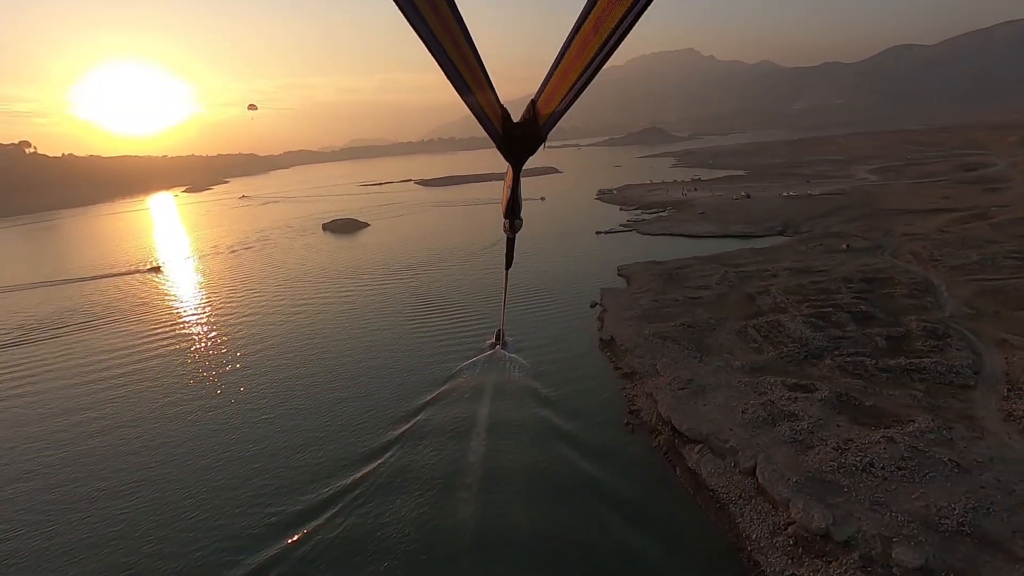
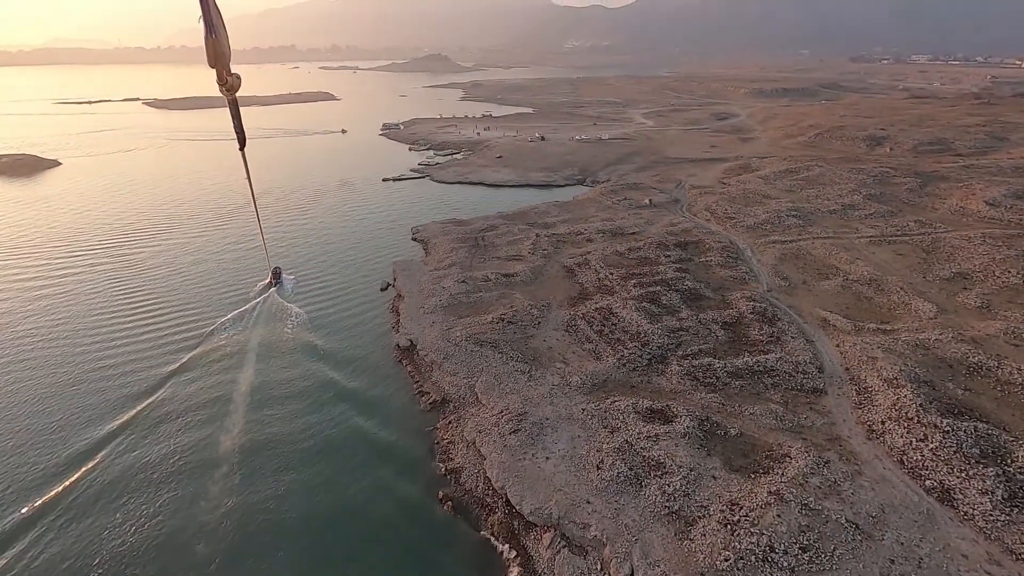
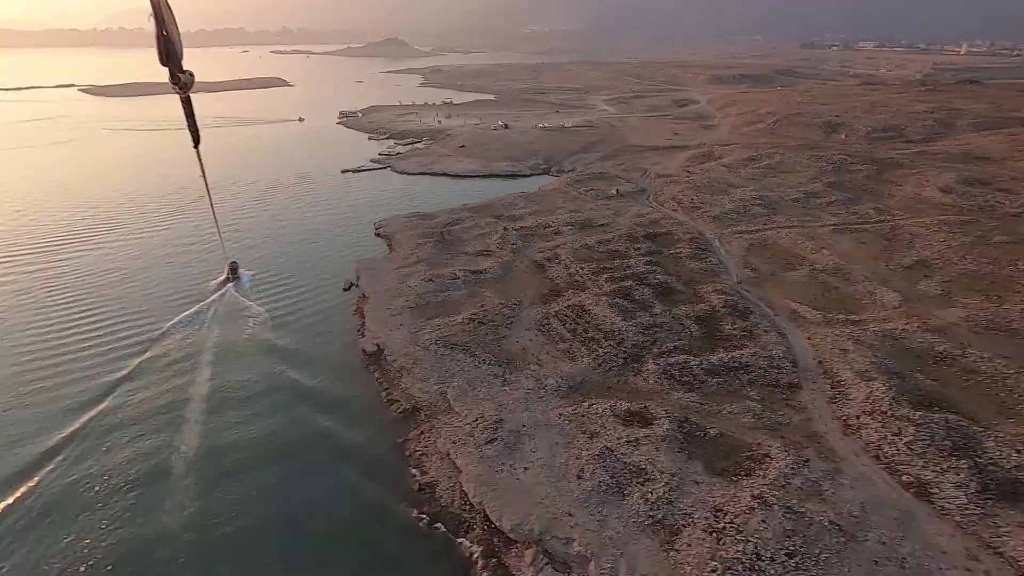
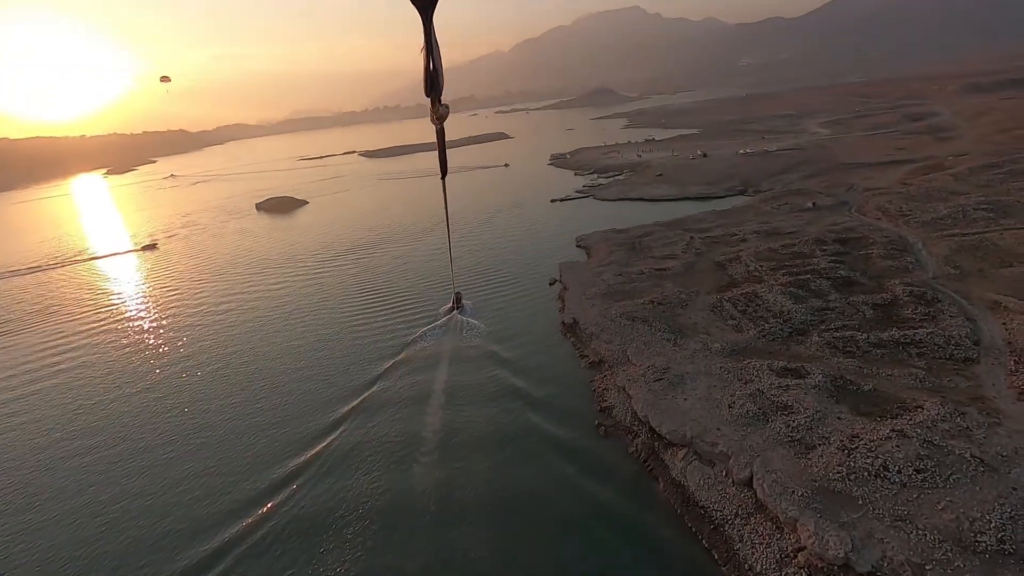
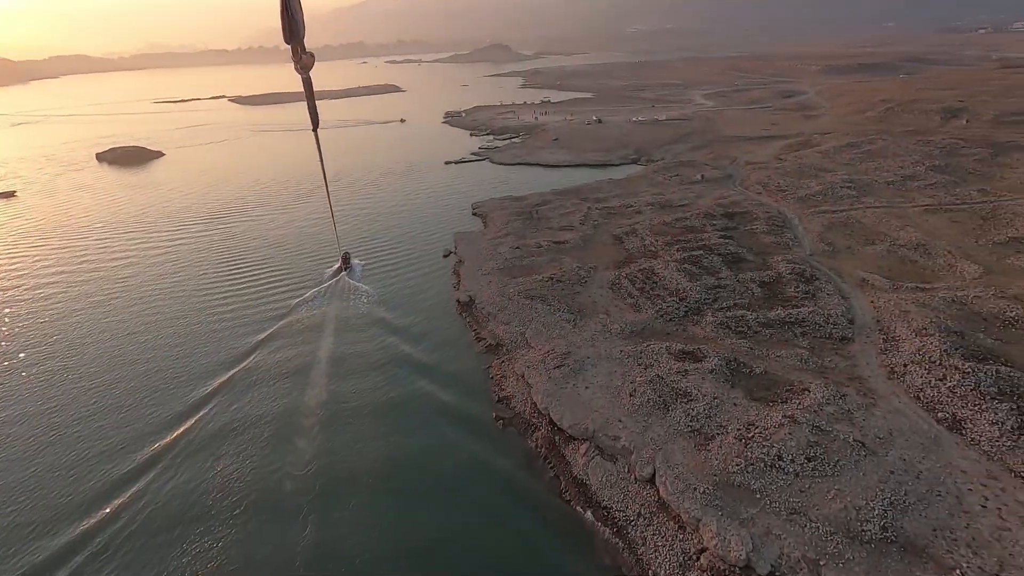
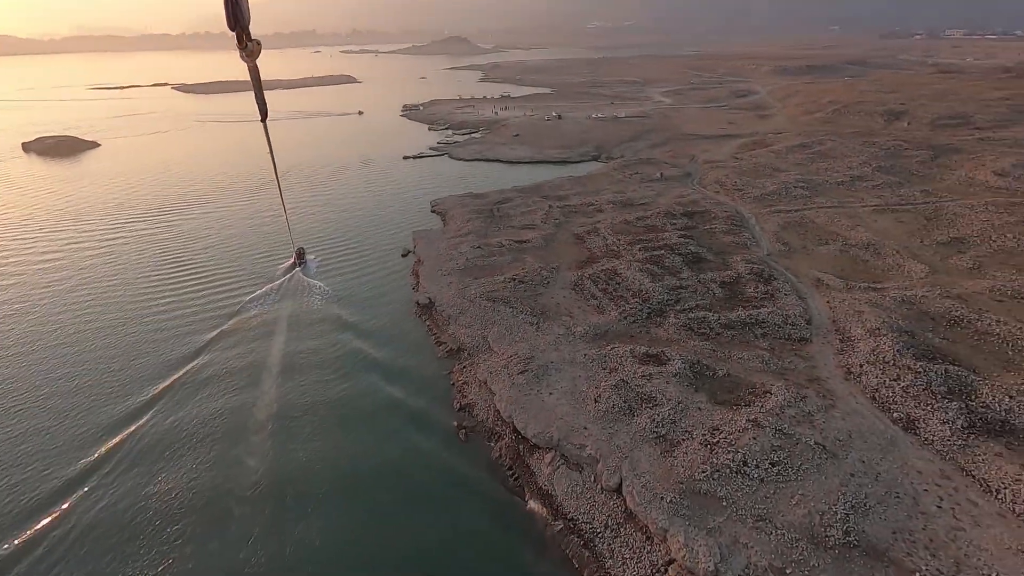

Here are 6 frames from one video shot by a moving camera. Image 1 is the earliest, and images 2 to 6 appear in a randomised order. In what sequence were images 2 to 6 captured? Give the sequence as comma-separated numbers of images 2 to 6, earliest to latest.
4, 5, 6, 2, 3
